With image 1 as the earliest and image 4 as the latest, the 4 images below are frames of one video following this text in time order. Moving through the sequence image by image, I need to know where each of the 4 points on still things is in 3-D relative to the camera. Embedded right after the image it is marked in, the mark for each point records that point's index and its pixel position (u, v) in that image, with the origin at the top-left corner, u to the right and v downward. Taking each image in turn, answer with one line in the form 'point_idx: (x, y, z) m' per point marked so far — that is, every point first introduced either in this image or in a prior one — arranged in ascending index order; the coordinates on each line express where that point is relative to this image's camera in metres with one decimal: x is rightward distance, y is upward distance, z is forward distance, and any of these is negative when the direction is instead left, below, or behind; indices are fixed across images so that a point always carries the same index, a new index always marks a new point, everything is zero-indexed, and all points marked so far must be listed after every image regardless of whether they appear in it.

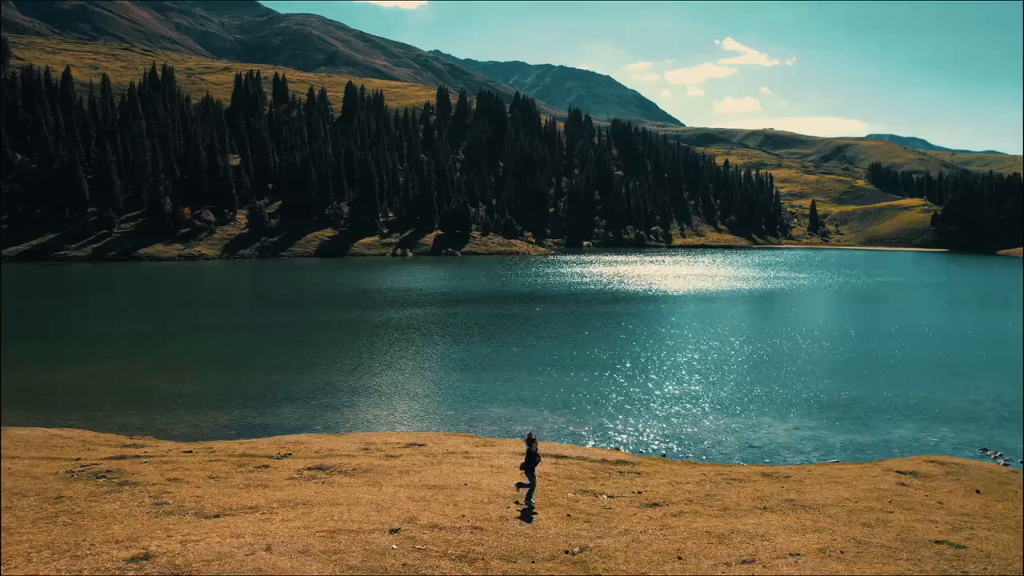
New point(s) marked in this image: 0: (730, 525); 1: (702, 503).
0: (+5.2, -5.7, +16.6) m
1: (+5.1, -5.8, +18.7) m
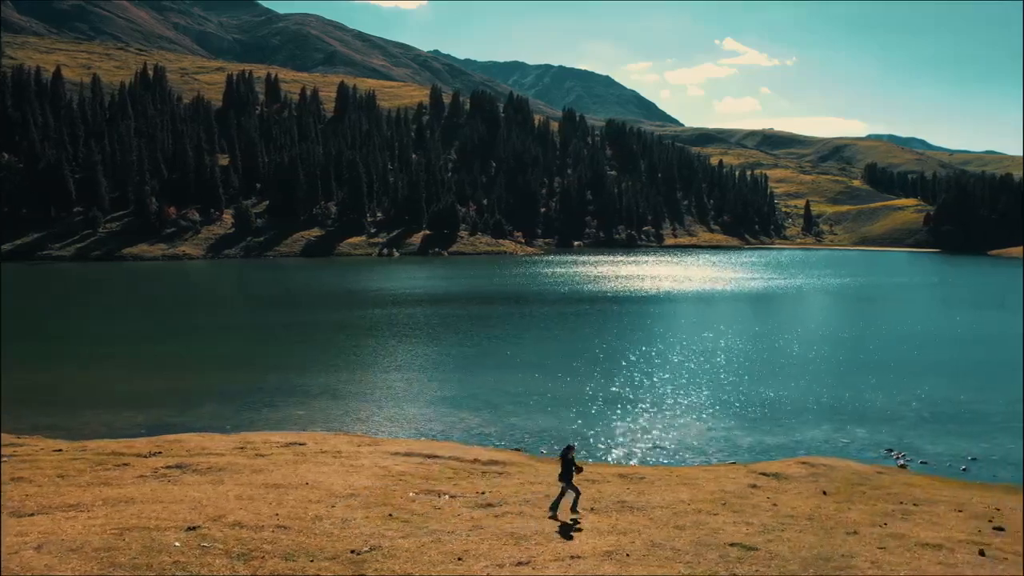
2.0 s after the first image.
0: (+0.7, -5.7, +16.7) m
1: (+0.6, -5.8, +18.7) m
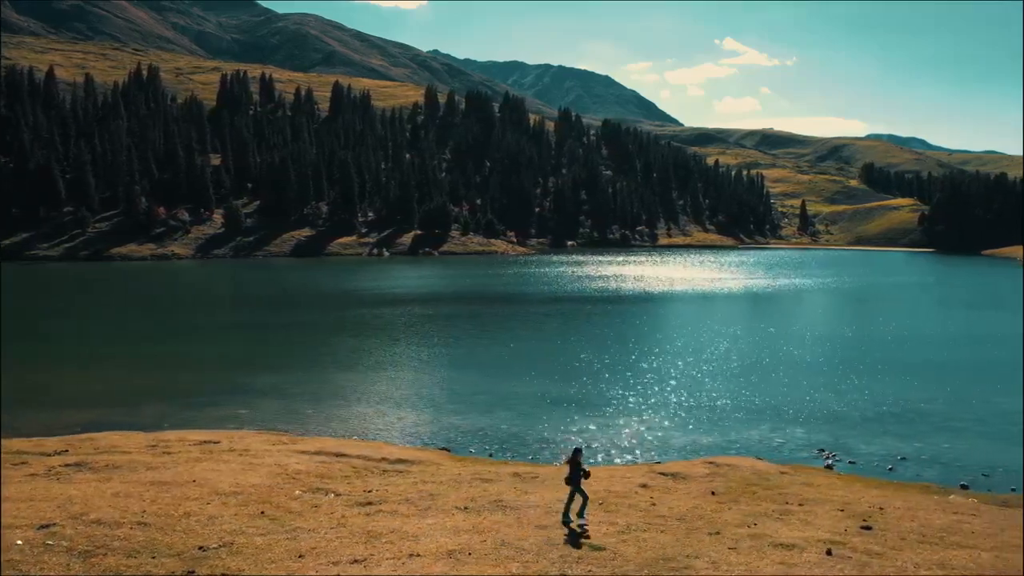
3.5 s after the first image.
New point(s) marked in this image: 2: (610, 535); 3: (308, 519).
0: (-2.6, -5.7, +16.7) m
1: (-2.7, -5.8, +18.8) m
2: (+2.3, -5.7, +15.9) m
3: (-5.2, -5.8, +17.3) m
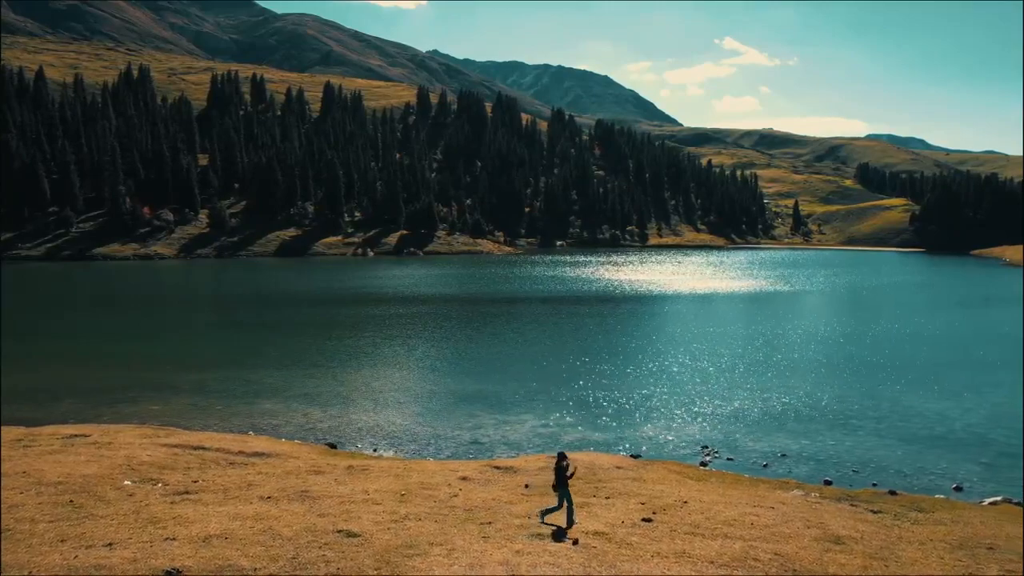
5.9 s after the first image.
0: (-7.9, -5.7, +17.3) m
1: (-8.0, -5.8, +19.4) m
2: (-3.0, -5.6, +16.6) m
3: (-10.5, -5.7, +18.0) m
